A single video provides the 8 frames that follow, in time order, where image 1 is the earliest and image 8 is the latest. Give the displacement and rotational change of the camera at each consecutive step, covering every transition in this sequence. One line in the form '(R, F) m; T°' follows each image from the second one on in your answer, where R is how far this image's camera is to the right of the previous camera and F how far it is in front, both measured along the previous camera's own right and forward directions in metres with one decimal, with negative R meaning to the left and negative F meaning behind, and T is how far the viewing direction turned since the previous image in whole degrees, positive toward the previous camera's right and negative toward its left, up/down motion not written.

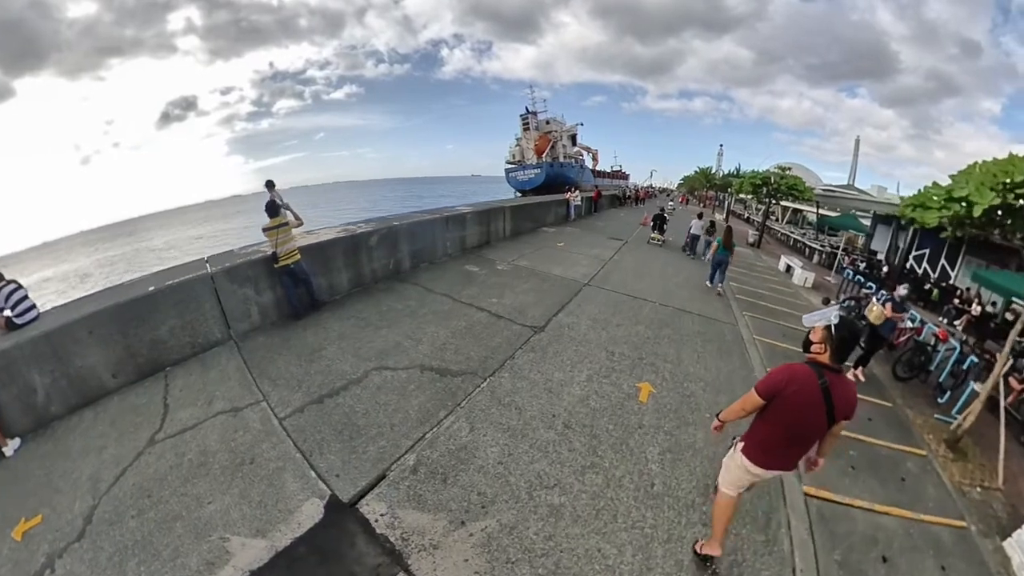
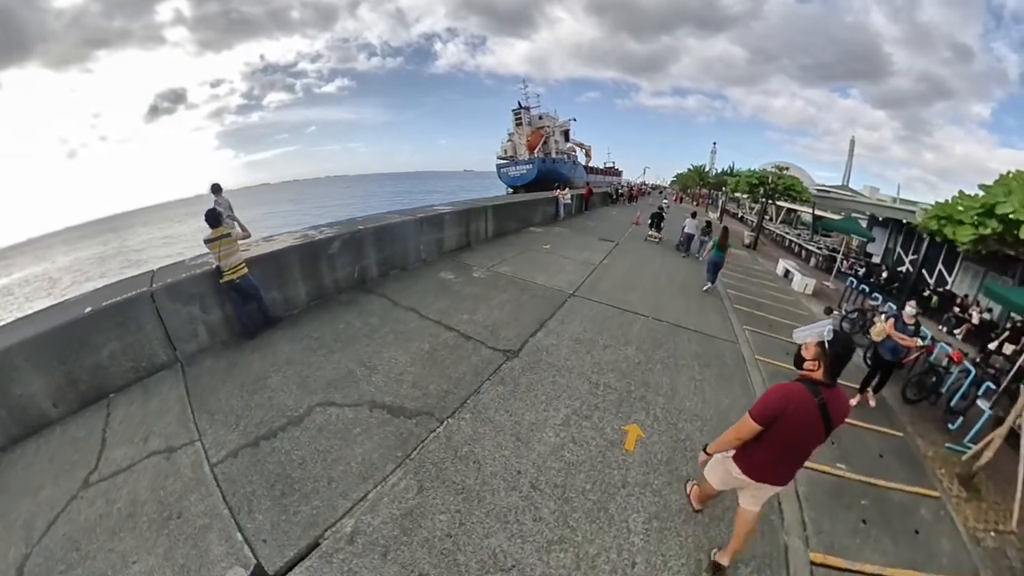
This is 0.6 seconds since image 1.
(+0.2, +0.6) m; +1°
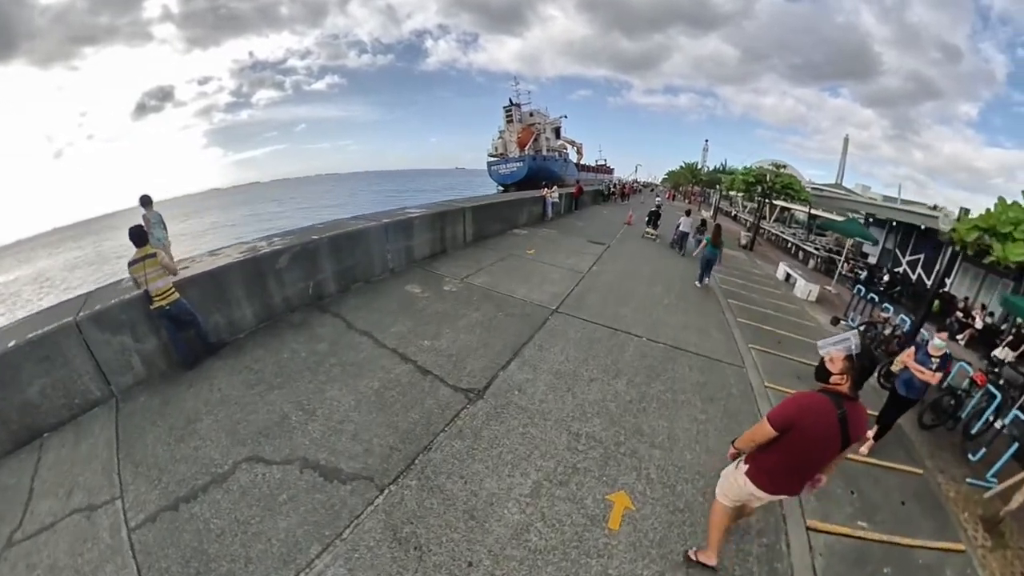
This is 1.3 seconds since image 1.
(+0.2, +0.7) m; +1°
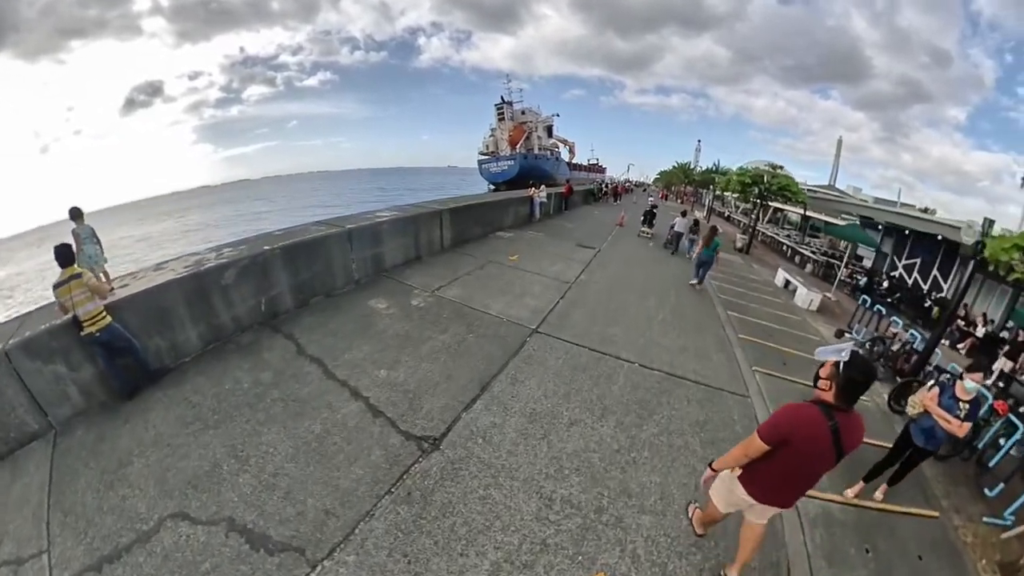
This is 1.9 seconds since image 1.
(+0.2, +0.5) m; +1°
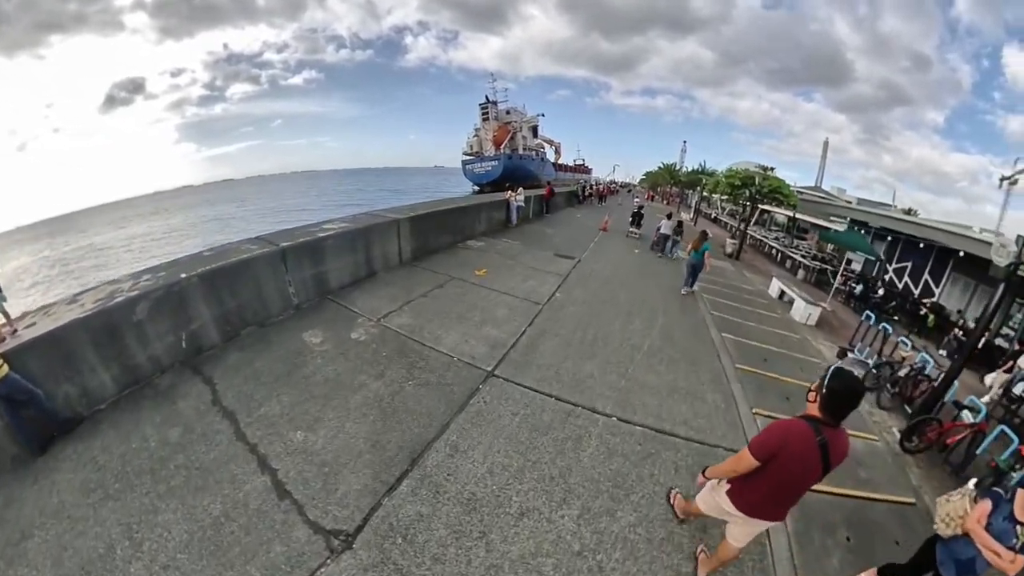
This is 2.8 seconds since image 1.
(+0.3, +0.7) m; +1°
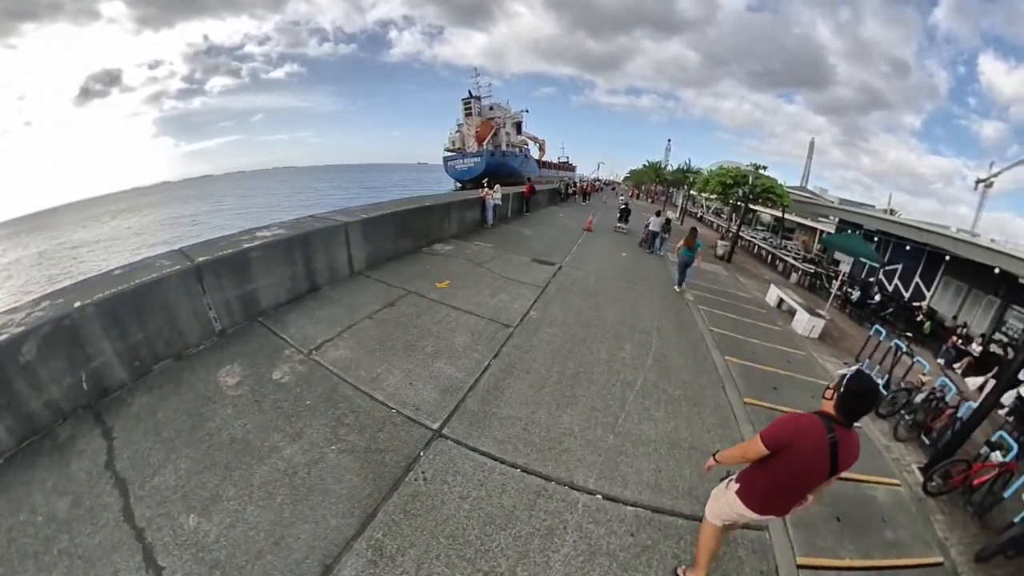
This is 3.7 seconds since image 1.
(+0.2, +0.8) m; +2°
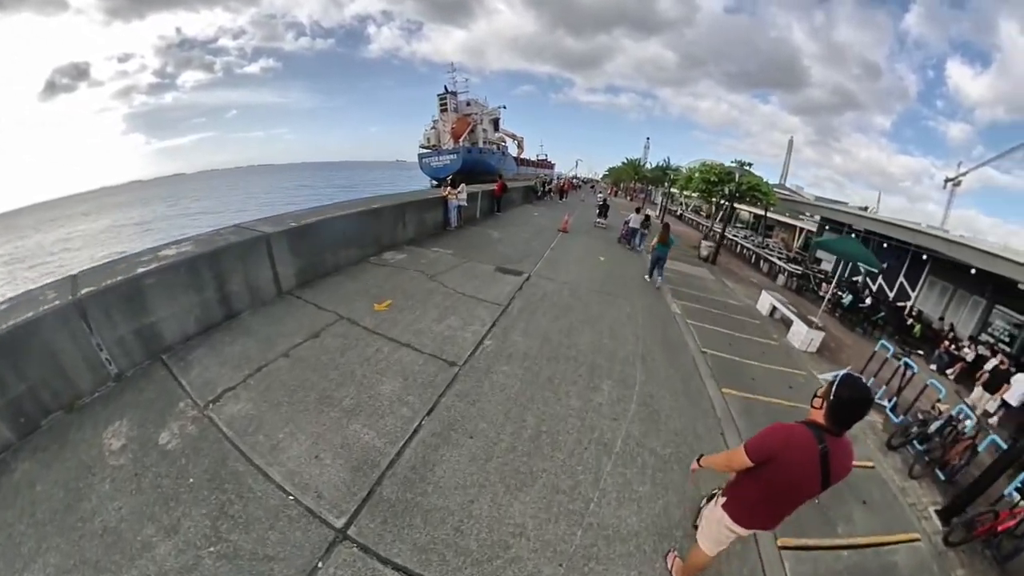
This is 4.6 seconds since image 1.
(+0.2, +0.7) m; +2°
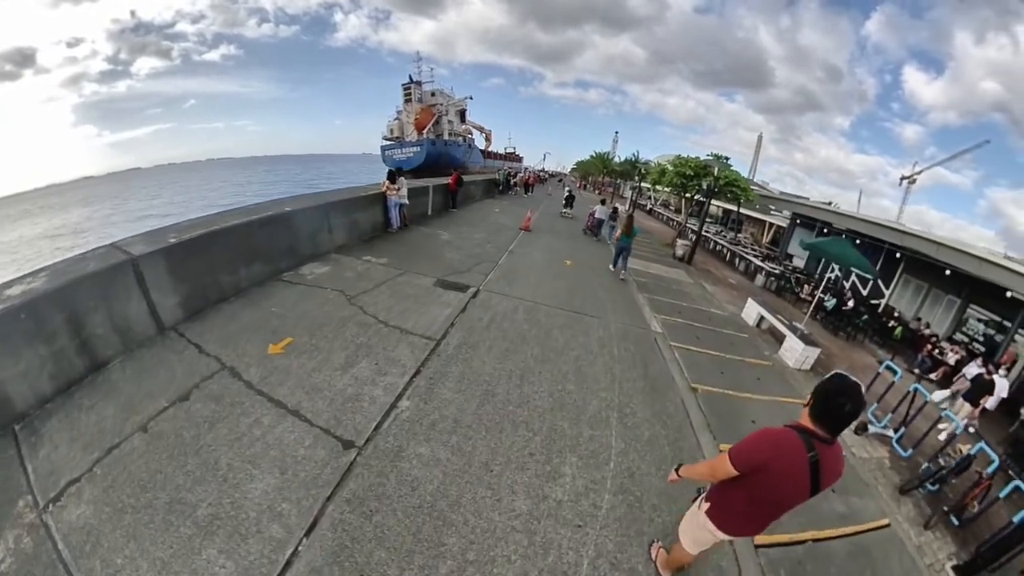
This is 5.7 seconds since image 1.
(+0.2, +0.9) m; +3°
